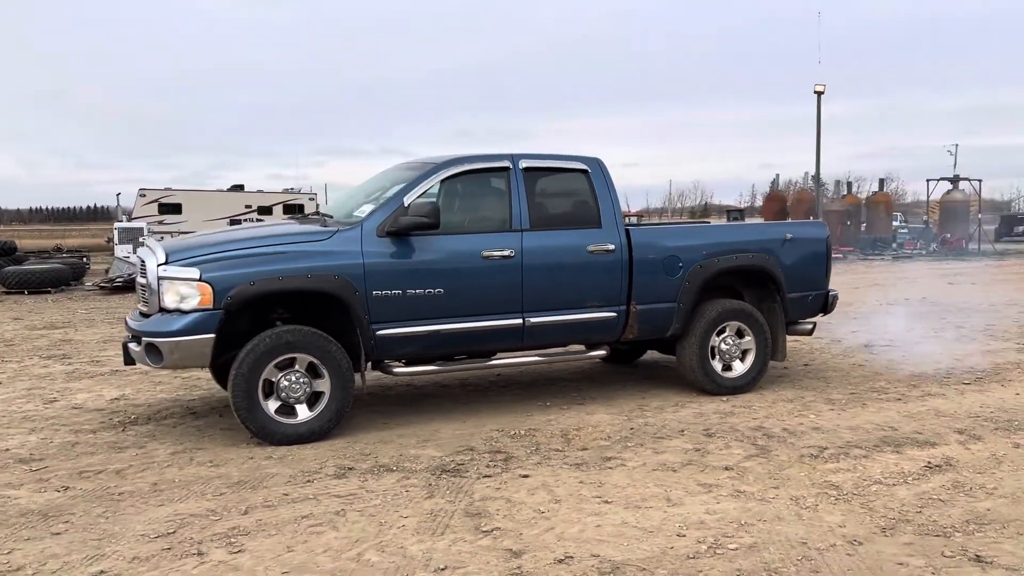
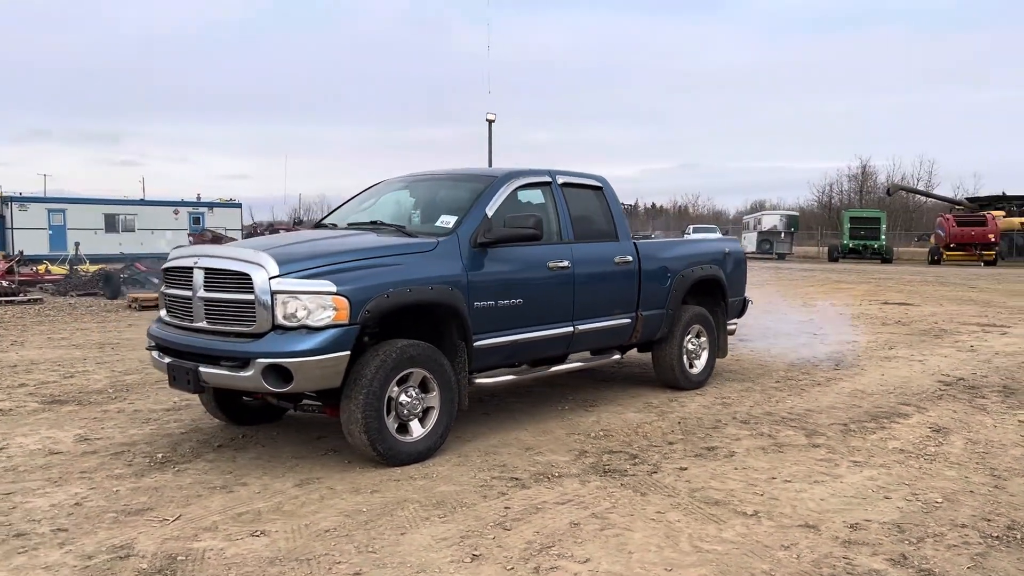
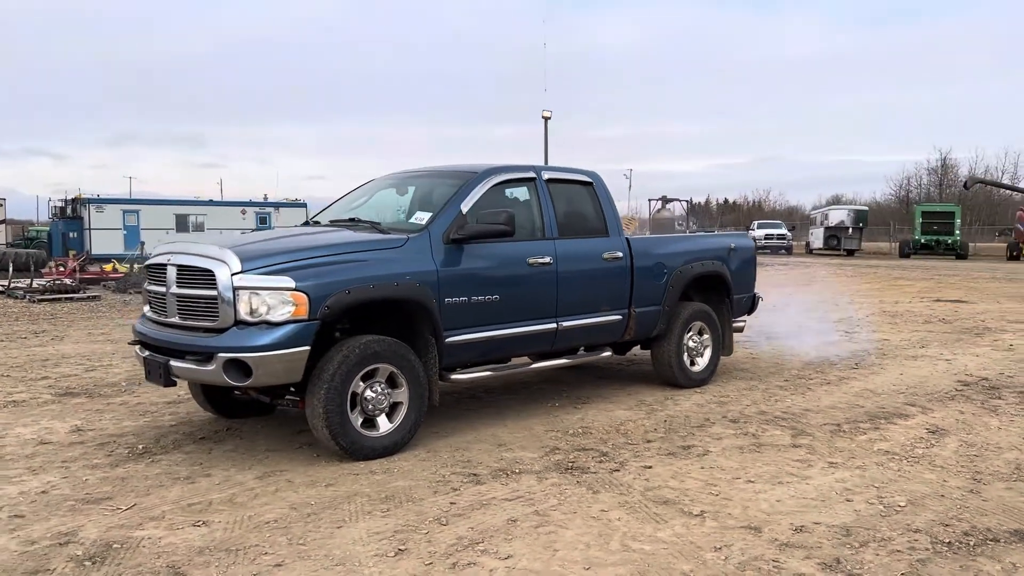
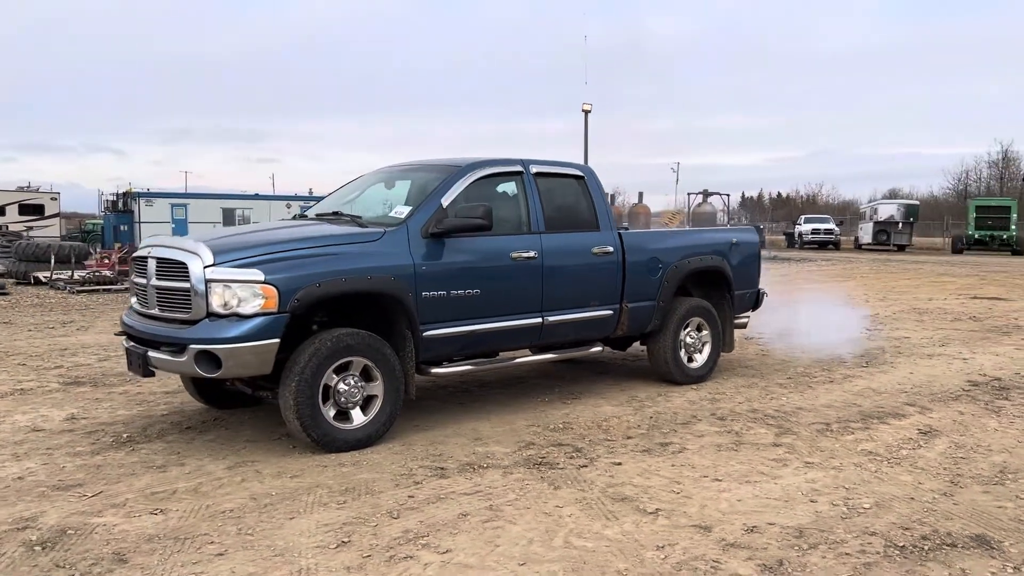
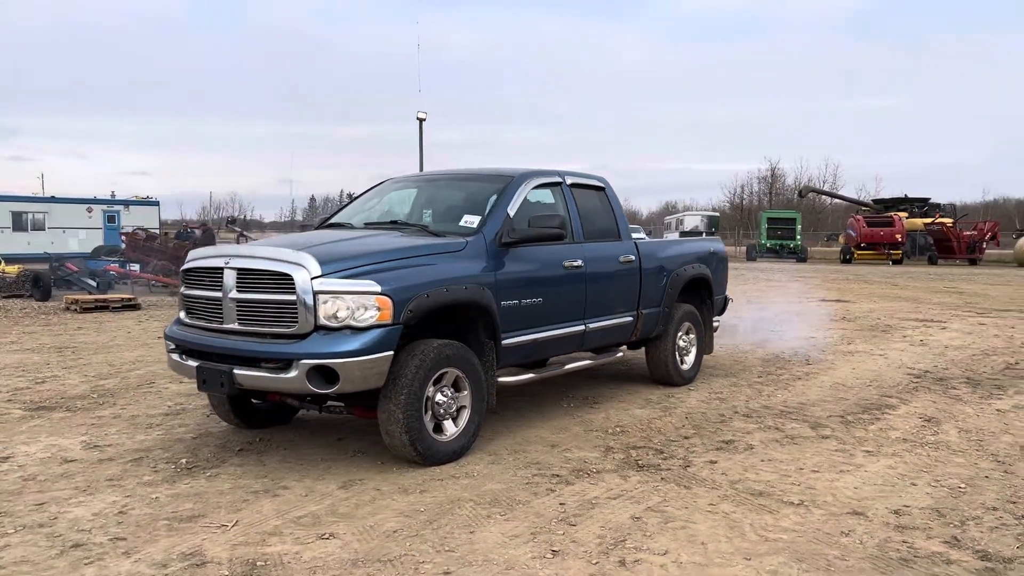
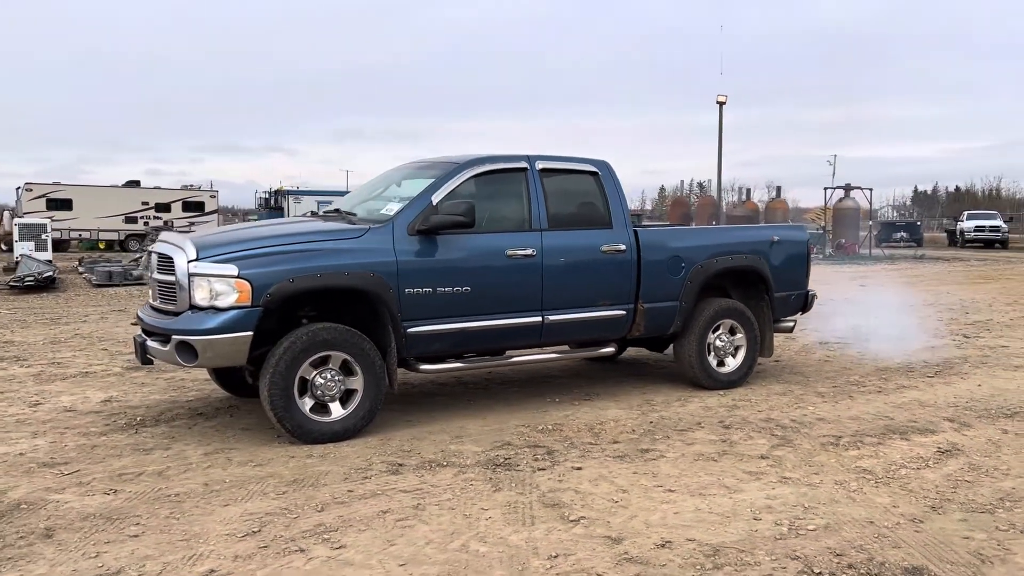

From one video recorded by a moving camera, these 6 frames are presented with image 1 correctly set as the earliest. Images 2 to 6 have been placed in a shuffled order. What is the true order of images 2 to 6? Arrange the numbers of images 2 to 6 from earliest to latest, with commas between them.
6, 4, 3, 2, 5
